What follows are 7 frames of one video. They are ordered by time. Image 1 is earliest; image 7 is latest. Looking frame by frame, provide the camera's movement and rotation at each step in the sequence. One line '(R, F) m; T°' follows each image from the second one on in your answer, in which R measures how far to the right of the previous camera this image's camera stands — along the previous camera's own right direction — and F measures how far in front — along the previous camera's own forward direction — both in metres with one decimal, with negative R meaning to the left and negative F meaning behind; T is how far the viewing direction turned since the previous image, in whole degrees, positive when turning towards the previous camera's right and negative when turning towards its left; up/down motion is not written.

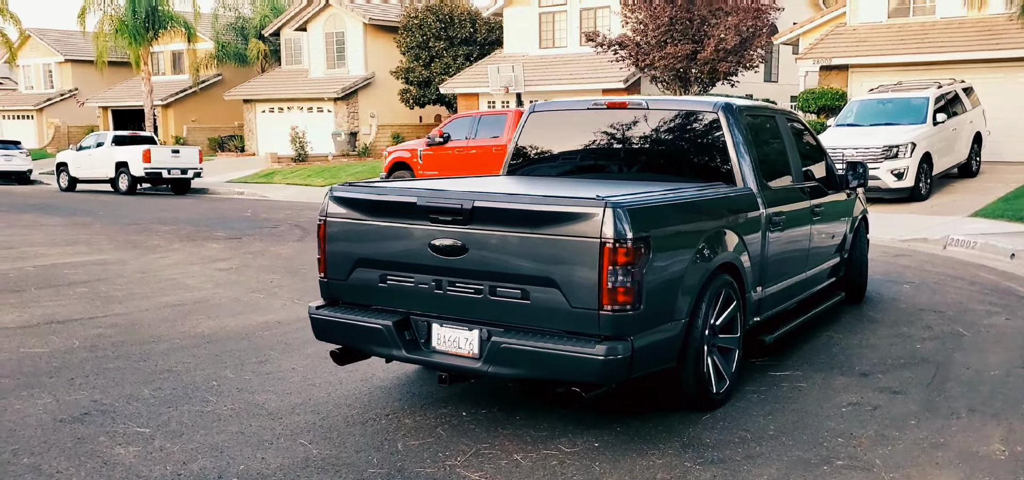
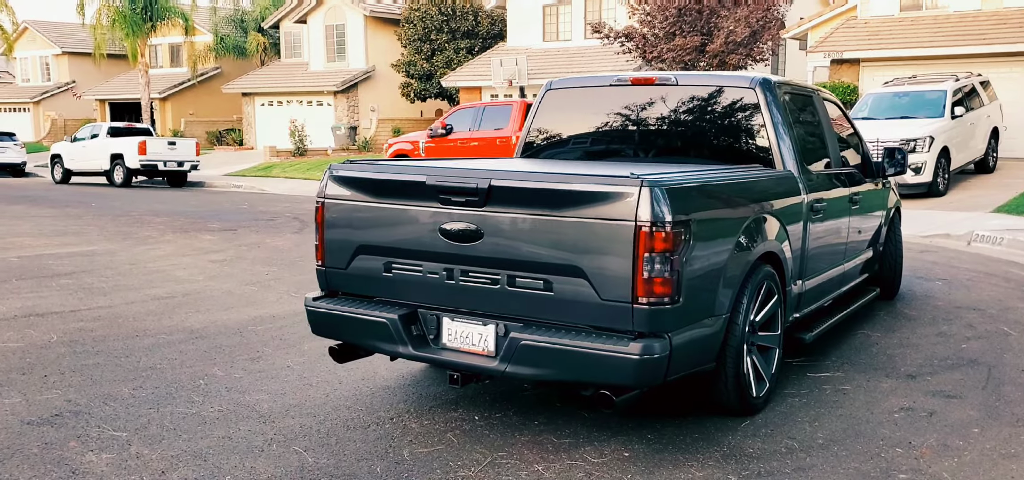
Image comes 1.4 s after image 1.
(-0.1, +0.5) m; 0°
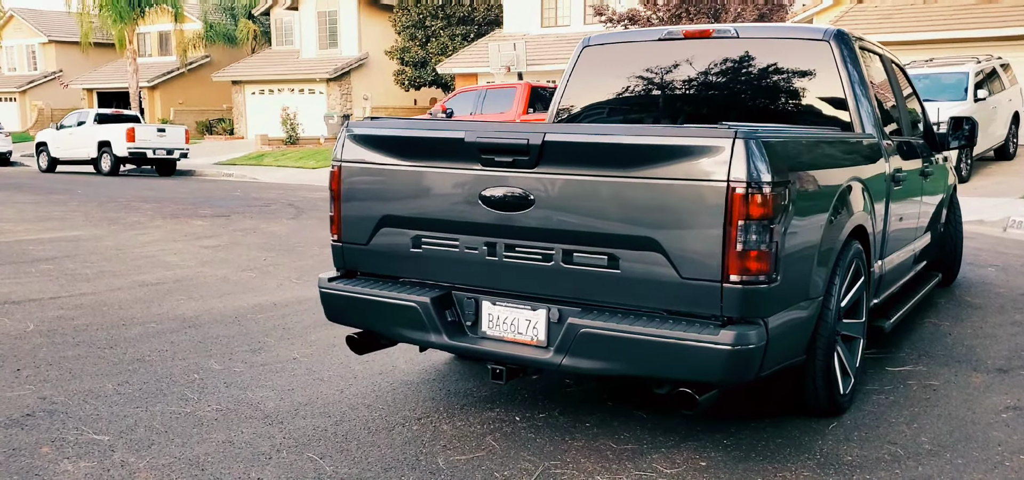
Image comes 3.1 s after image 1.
(-0.3, +0.7) m; +1°
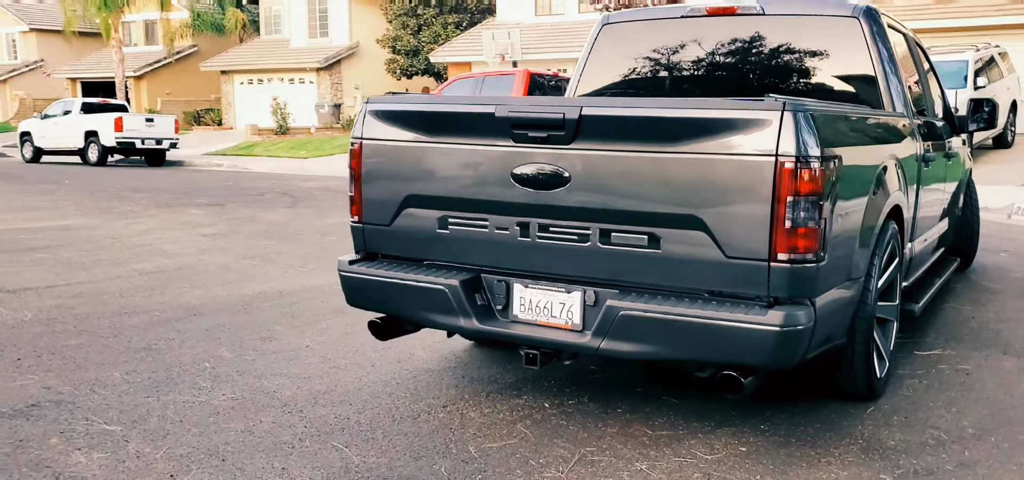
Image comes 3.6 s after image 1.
(-0.2, +0.1) m; +1°
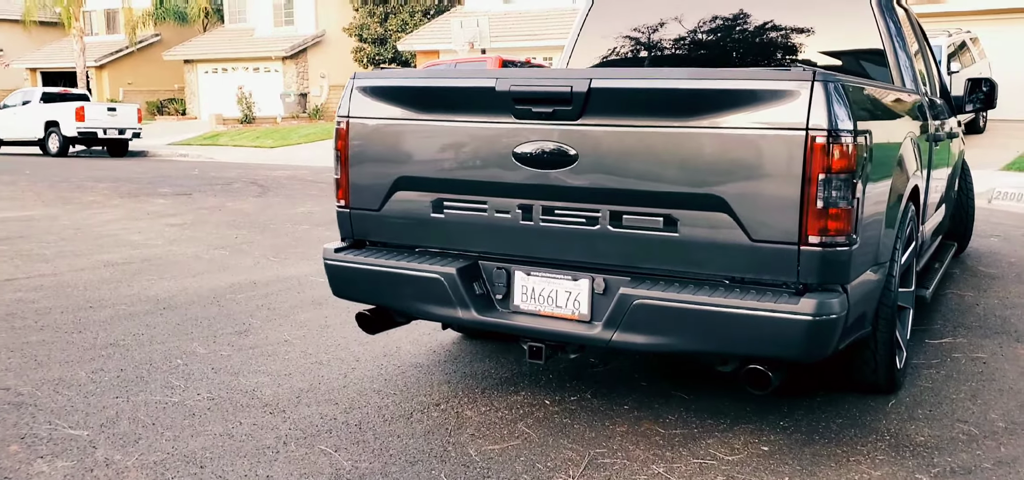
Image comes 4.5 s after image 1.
(-0.1, +0.3) m; +2°
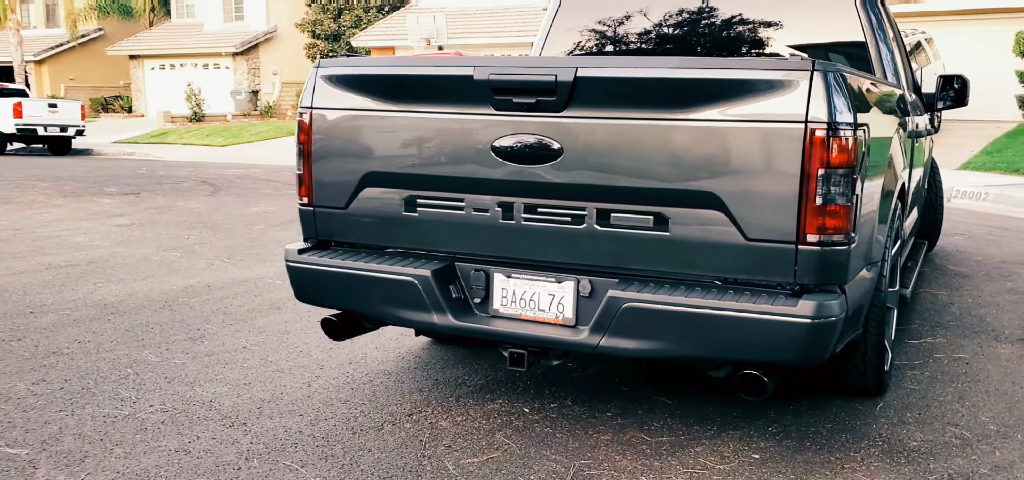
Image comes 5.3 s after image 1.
(-0.1, +0.2) m; +3°
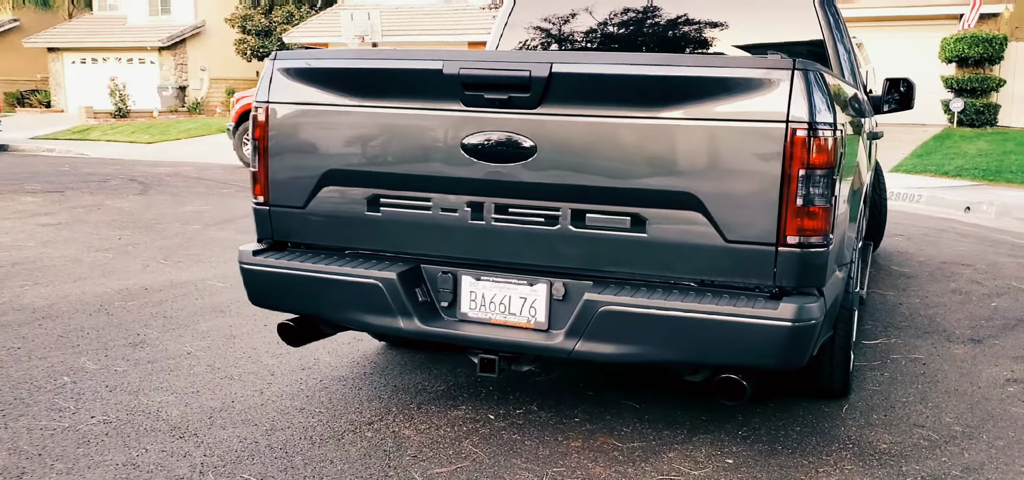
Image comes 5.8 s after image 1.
(-0.1, +0.1) m; +4°
